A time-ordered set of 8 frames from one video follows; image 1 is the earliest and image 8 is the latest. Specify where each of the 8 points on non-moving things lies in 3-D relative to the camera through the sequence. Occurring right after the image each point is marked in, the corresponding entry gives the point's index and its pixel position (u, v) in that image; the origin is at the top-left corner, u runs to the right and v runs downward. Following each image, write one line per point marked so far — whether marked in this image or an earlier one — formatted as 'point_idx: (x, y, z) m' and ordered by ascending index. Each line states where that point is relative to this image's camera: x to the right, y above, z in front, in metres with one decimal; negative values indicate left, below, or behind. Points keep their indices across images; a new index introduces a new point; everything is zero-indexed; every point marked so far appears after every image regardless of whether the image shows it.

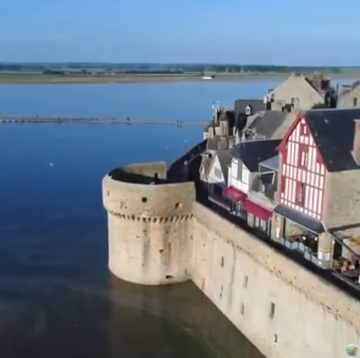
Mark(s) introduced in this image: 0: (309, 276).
0: (+4.7, -3.5, +19.2) m
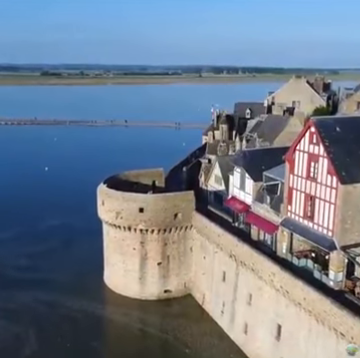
0: (+4.7, -4.0, +17.6) m
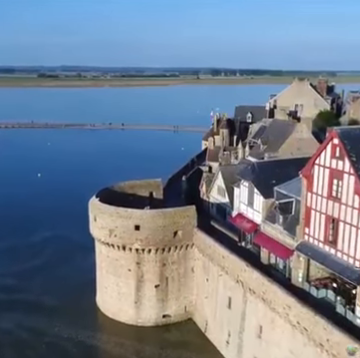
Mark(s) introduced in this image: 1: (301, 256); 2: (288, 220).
0: (+4.8, -4.6, +14.8) m
1: (+4.3, -2.7, +18.6) m
2: (+4.1, -1.5, +19.7) m
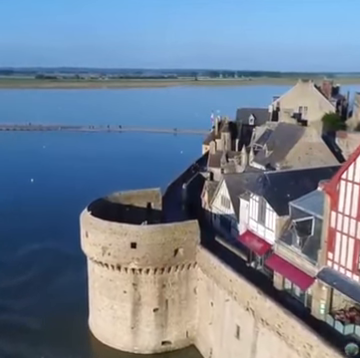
0: (+4.9, -5.1, +12.2) m
1: (+4.4, -3.2, +16.0) m
2: (+4.1, -2.0, +17.0) m
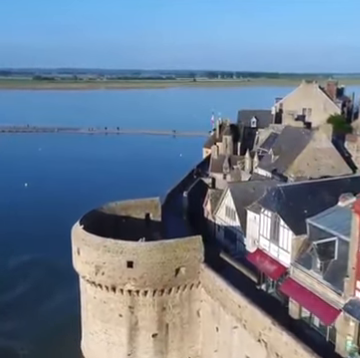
0: (+5.0, -5.5, +9.9) m
1: (+4.5, -3.6, +13.7) m
2: (+4.2, -2.5, +14.8) m
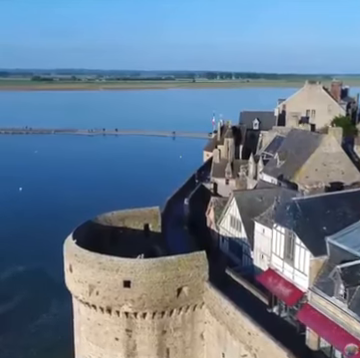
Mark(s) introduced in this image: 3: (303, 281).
0: (+5.1, -5.9, +8.0) m
1: (+4.6, -4.0, +11.8) m
2: (+4.3, -2.8, +12.9) m
3: (+3.5, -2.9, +15.2) m
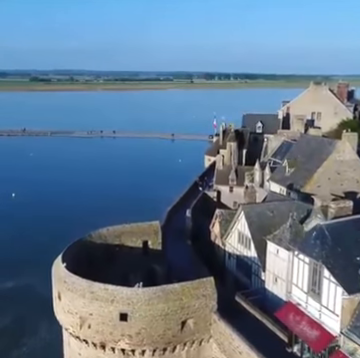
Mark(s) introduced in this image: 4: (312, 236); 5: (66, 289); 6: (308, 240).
0: (+5.2, -6.4, +5.6) m
1: (+4.7, -4.5, +9.4) m
2: (+4.5, -3.3, +10.5) m
3: (+3.7, -3.4, +12.8) m
4: (+3.3, -1.4, +13.5) m
5: (-3.6, -3.5, +16.8) m
6: (+3.2, -1.5, +13.6) m
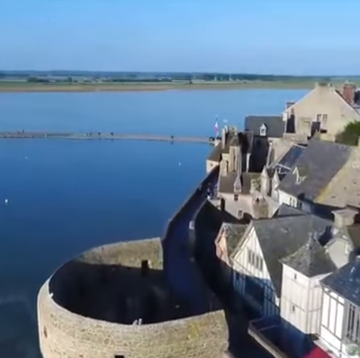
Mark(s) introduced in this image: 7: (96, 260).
0: (+5.4, -6.8, +3.3) m
1: (+4.9, -5.0, +7.0) m
2: (+4.6, -3.8, +8.1) m
3: (+3.8, -3.9, +10.4) m
4: (+3.5, -1.9, +11.1) m
5: (-3.5, -4.0, +14.4) m
6: (+3.4, -2.0, +11.2) m
7: (-3.1, -3.0, +19.4) m
